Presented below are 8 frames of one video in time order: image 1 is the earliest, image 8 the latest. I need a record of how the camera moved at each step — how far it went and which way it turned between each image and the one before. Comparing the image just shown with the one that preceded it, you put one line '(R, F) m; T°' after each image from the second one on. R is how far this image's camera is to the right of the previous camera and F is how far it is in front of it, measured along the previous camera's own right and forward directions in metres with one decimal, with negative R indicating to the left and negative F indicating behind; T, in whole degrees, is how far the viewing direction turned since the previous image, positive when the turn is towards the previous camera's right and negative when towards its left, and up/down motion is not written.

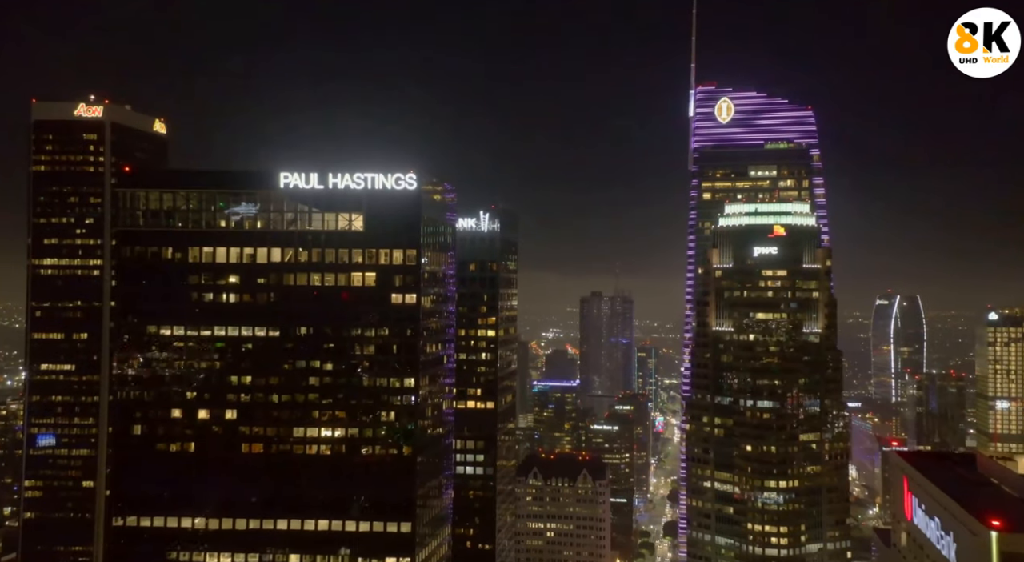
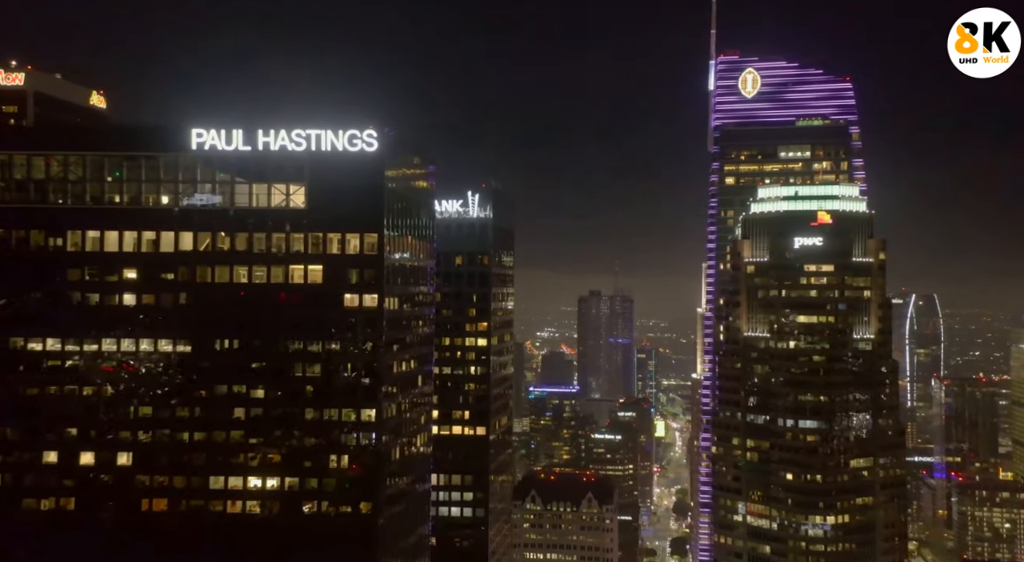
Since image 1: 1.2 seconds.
(-0.1, +34.9) m; 0°
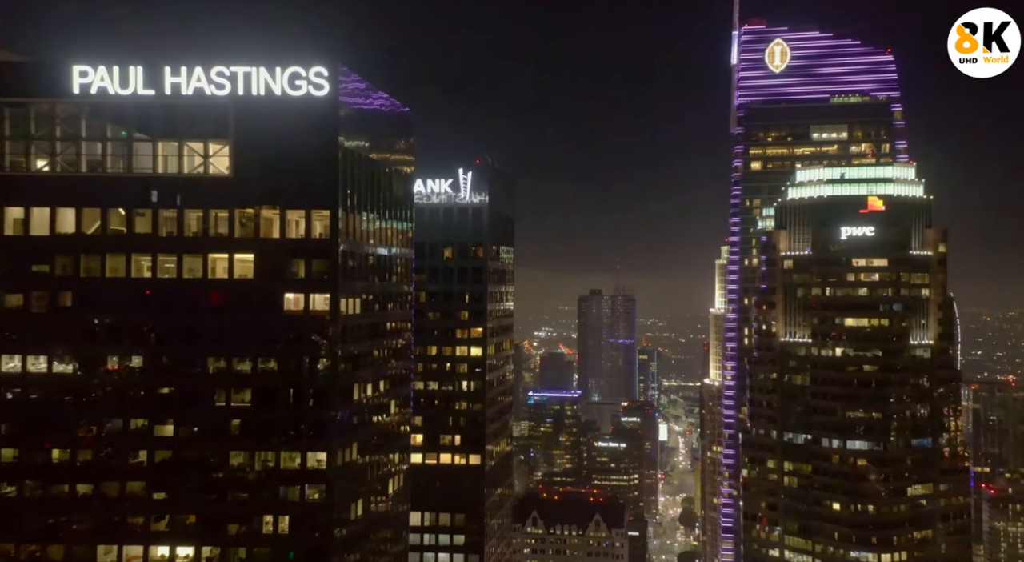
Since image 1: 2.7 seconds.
(-0.4, +26.5) m; 0°
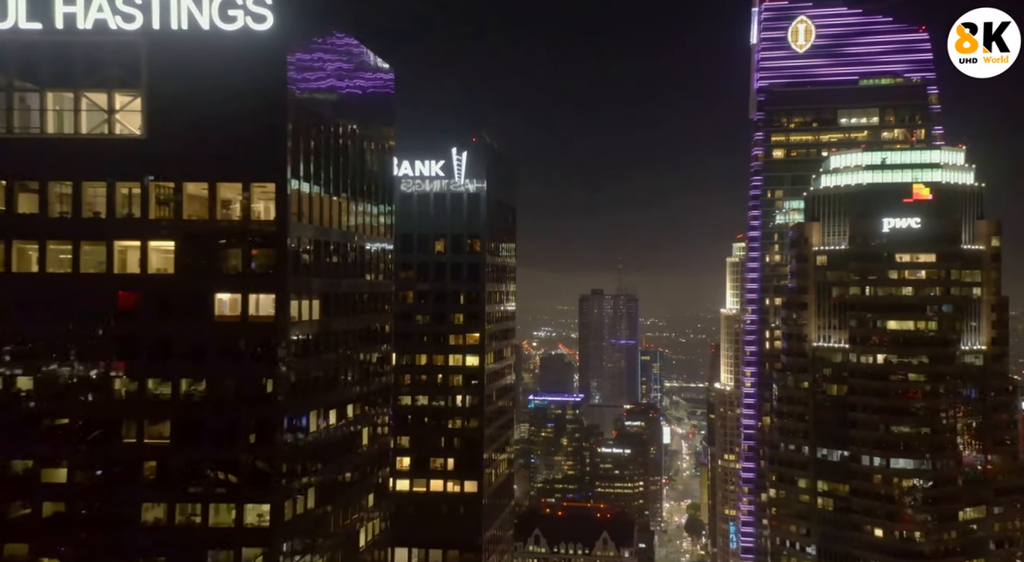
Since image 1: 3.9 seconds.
(-0.3, +17.4) m; 0°
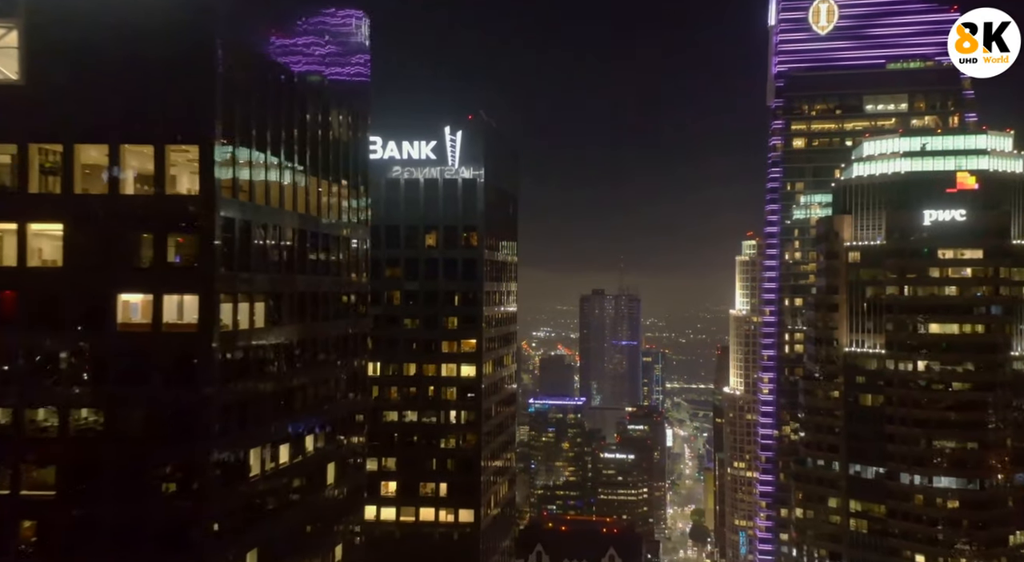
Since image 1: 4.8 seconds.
(-0.3, +13.7) m; 0°
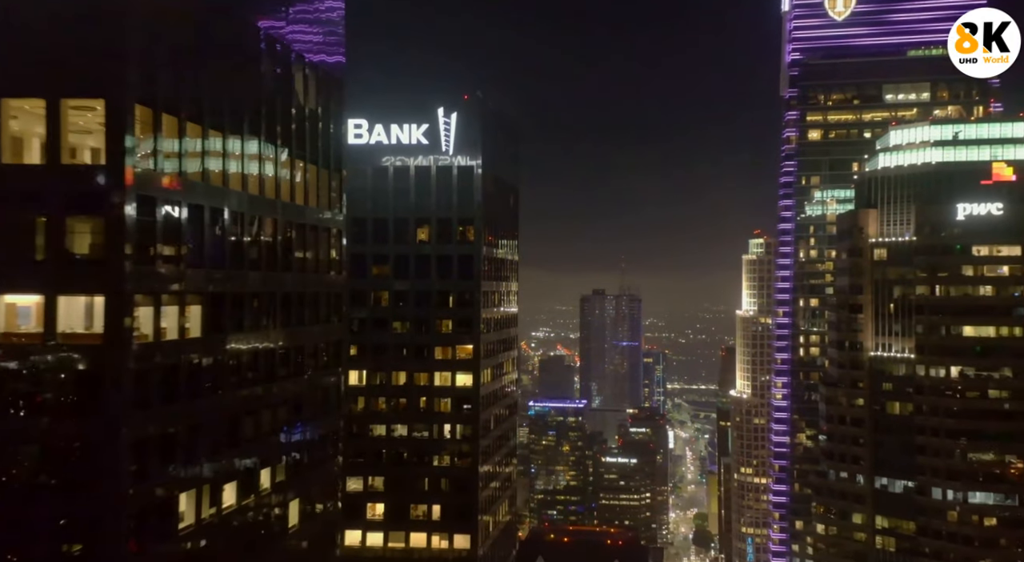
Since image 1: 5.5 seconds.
(-0.2, +9.5) m; 0°
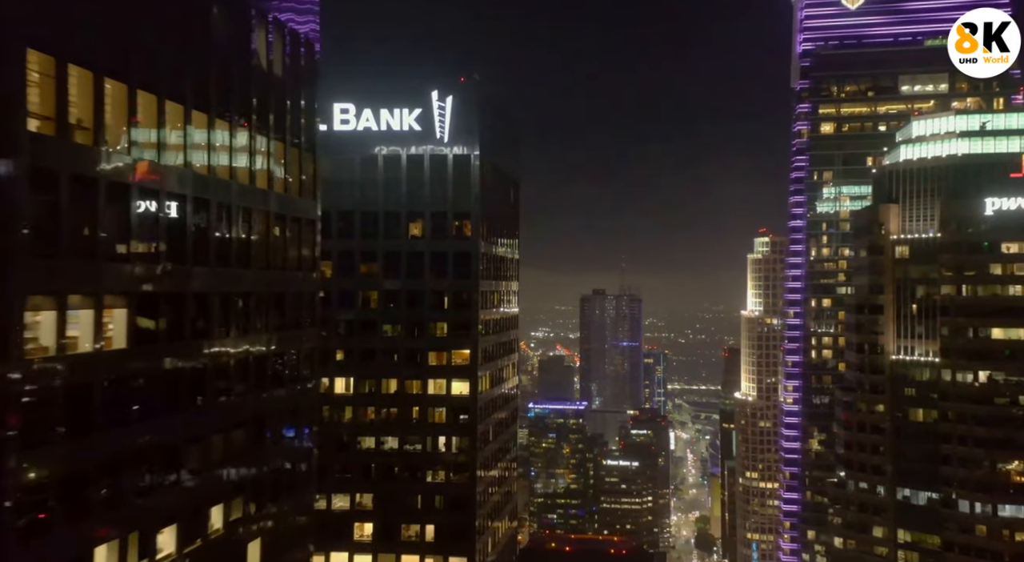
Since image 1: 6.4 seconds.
(-0.1, +7.0) m; 0°
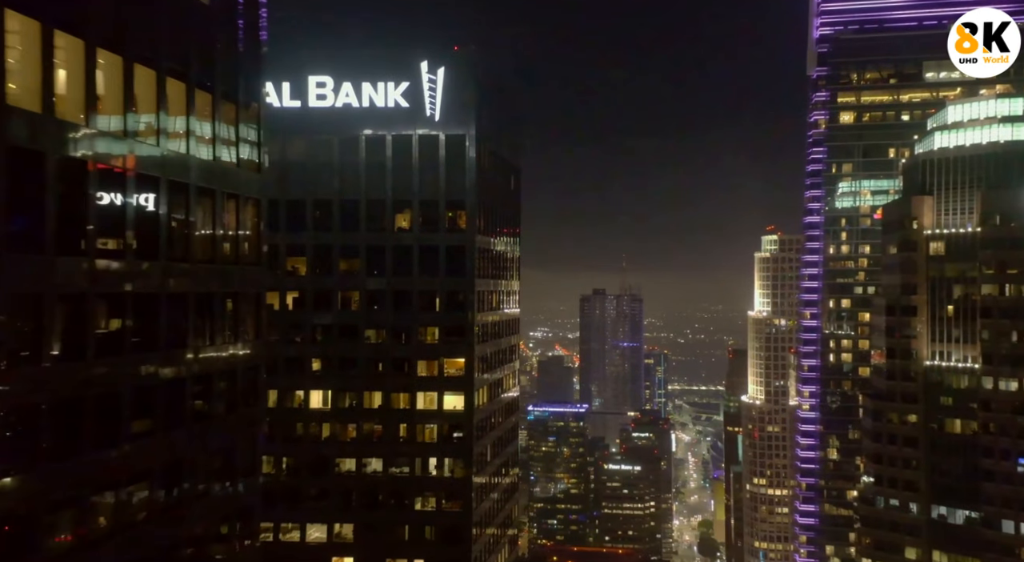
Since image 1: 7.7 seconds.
(-0.2, +9.8) m; 0°
